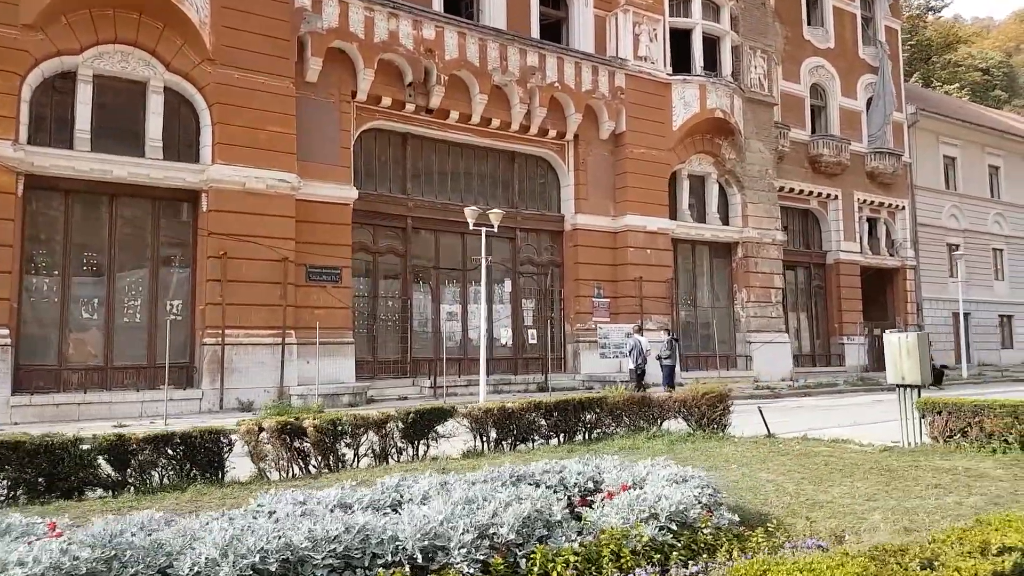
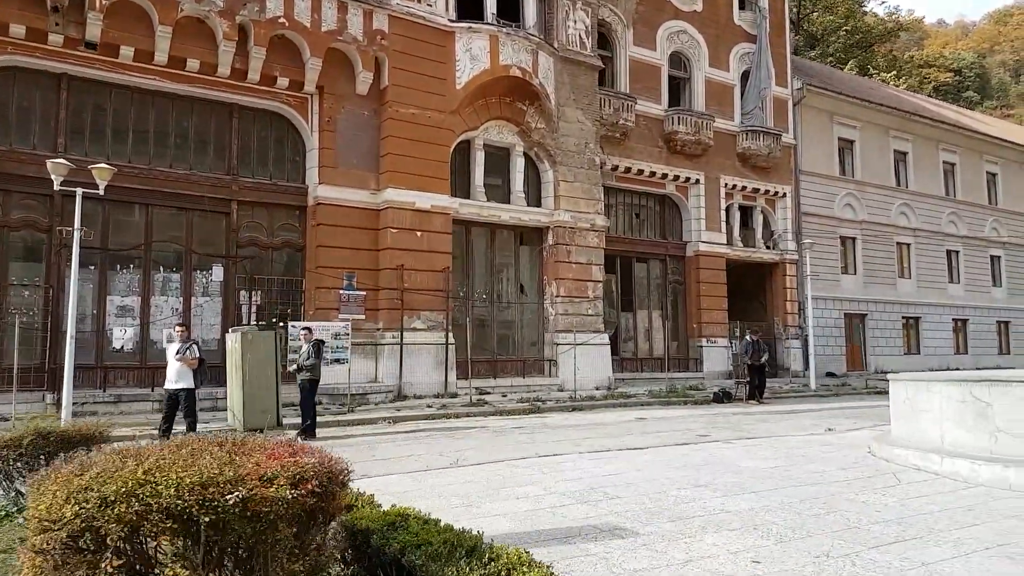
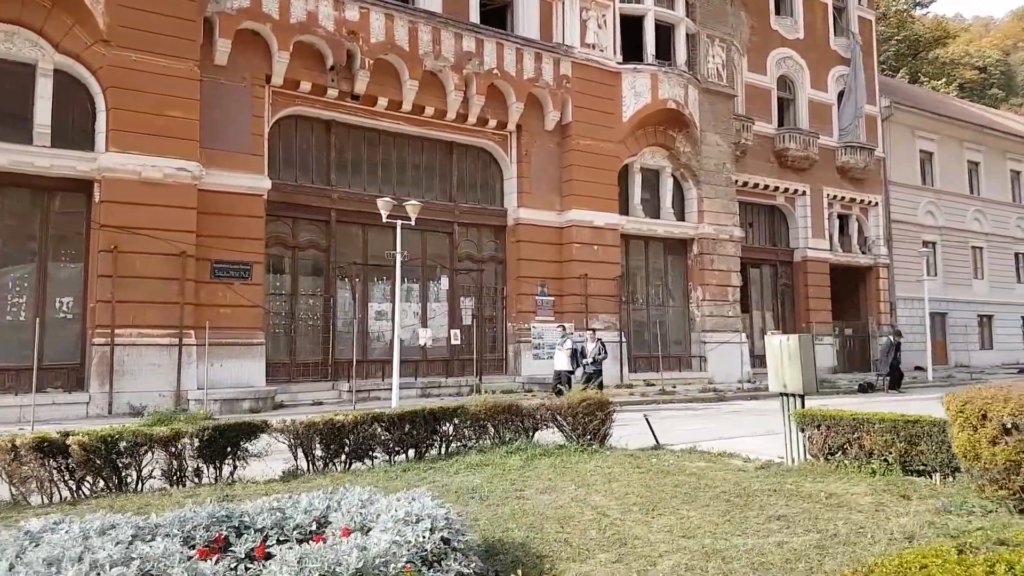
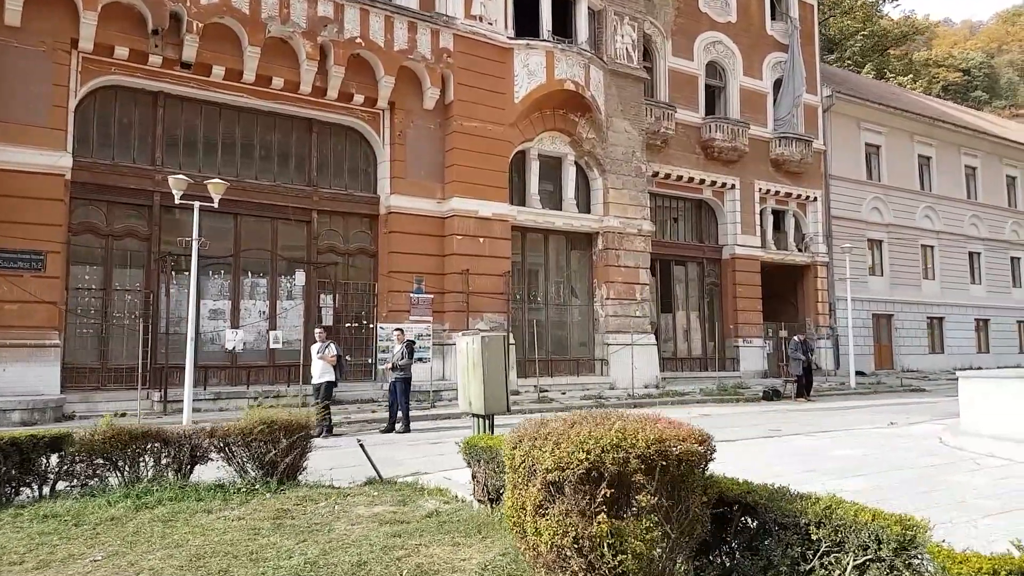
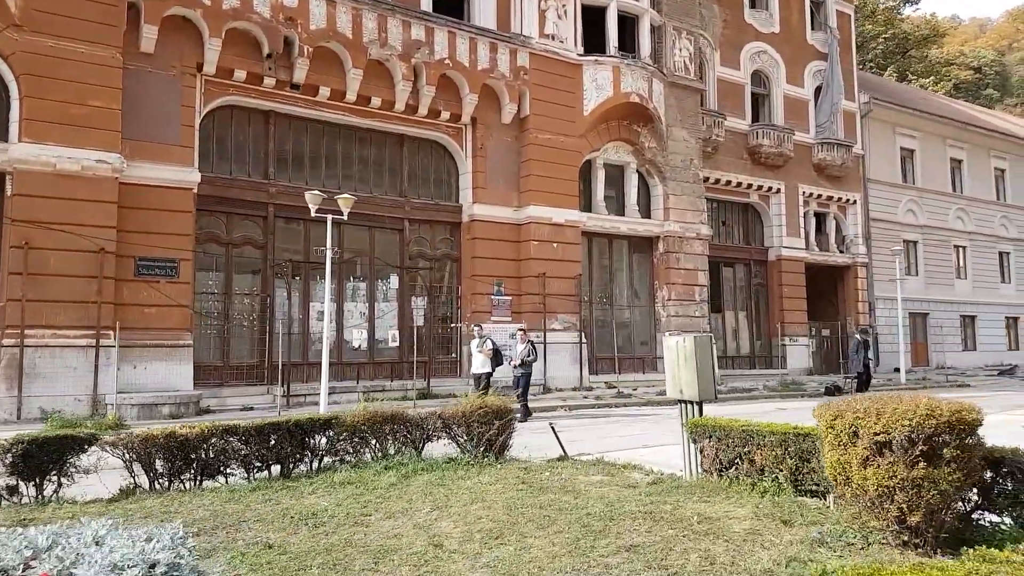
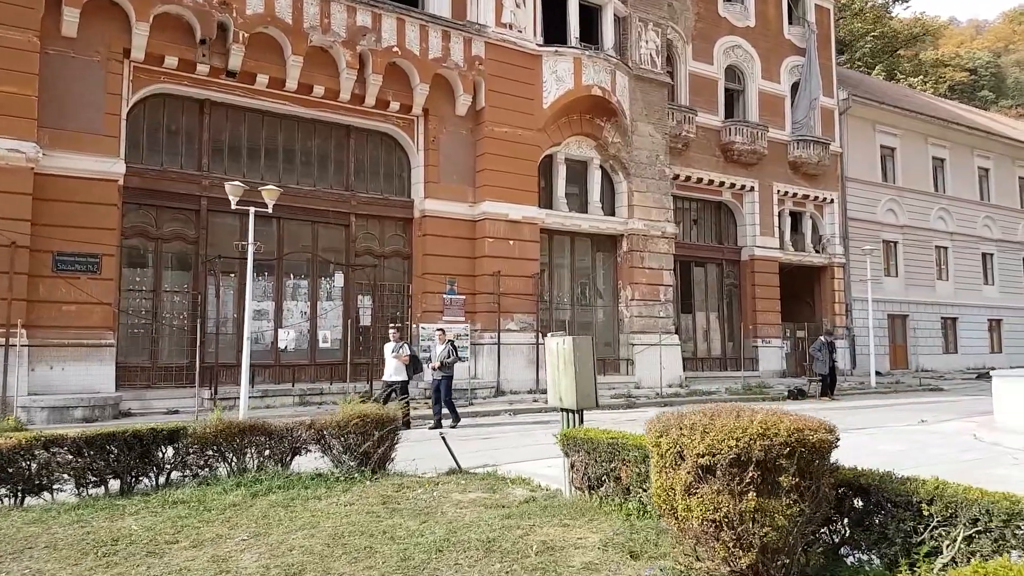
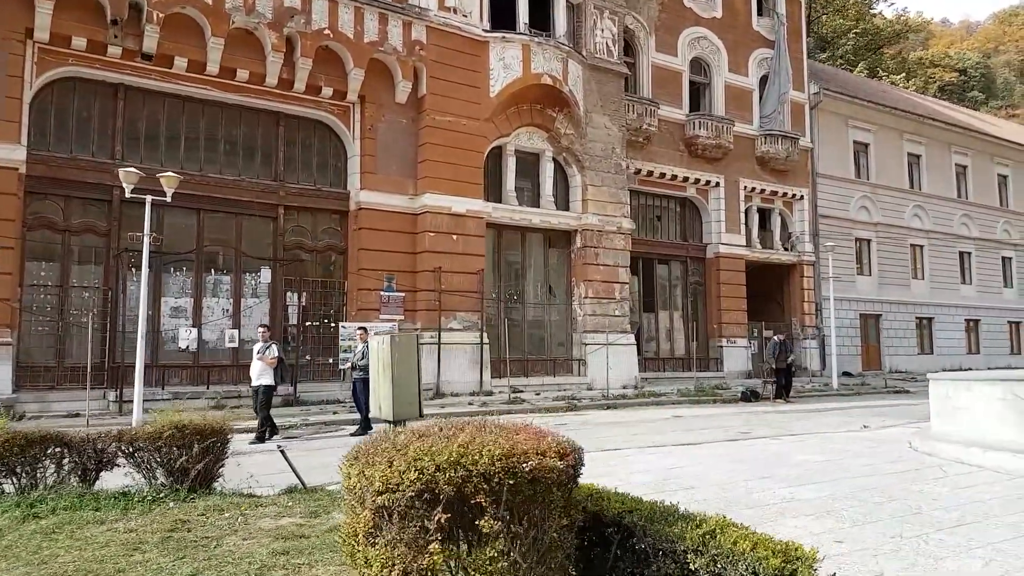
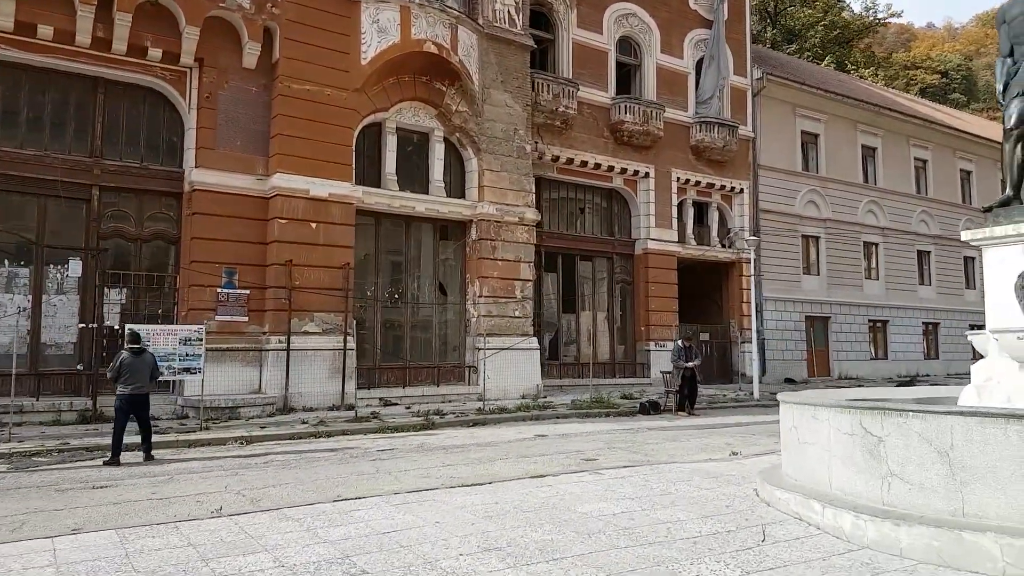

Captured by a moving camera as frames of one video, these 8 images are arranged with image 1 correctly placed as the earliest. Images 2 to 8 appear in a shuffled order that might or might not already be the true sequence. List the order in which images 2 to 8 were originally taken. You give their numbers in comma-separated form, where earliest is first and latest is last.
3, 5, 6, 4, 7, 2, 8
